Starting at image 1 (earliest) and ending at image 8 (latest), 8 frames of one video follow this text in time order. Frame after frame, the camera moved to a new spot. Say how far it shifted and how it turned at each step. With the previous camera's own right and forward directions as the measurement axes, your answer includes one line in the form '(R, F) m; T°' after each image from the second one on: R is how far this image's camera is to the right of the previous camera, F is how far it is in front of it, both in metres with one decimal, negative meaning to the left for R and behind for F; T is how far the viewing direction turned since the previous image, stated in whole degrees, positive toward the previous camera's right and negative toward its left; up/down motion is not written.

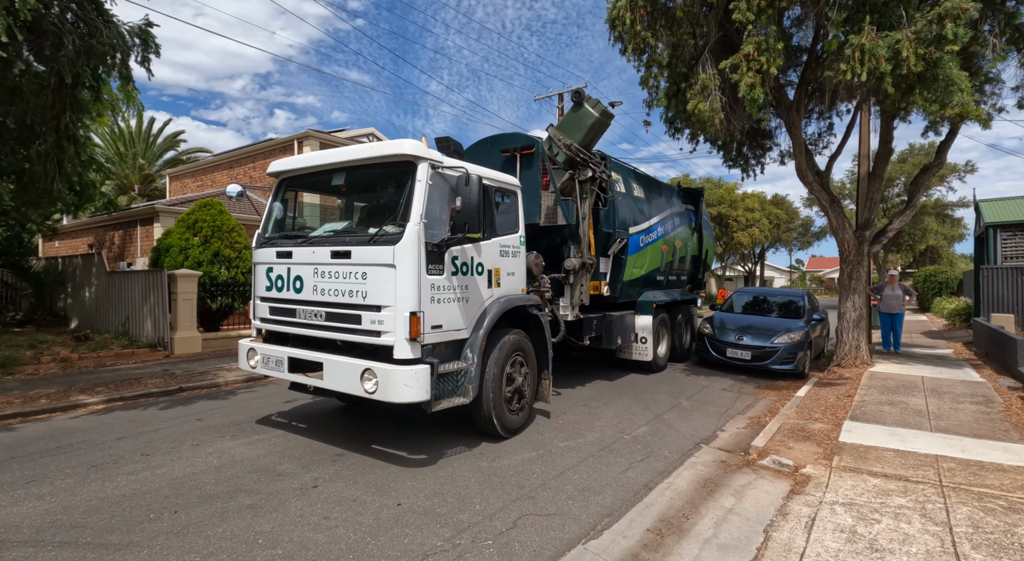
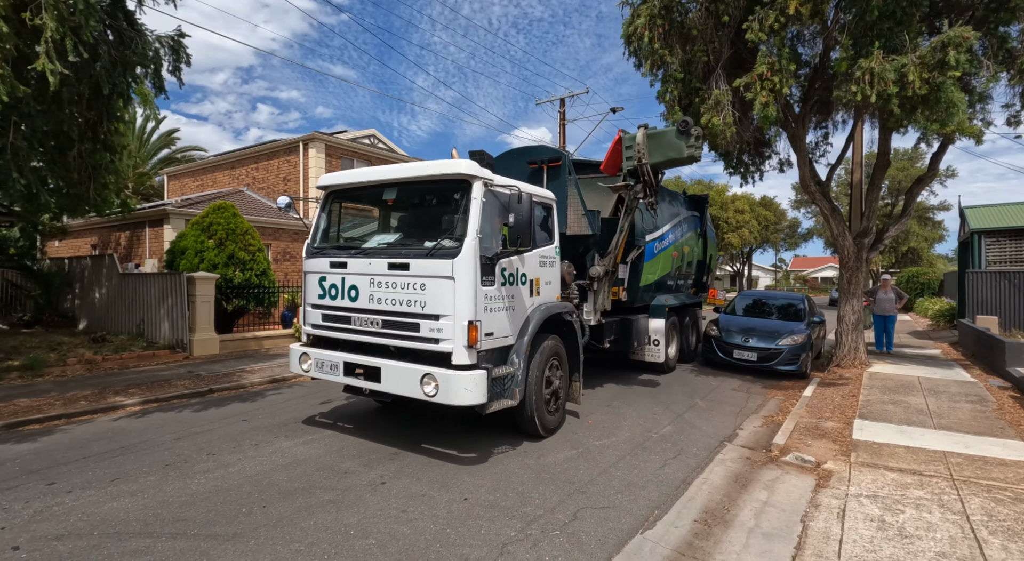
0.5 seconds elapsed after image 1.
(-0.6, -0.3) m; +2°
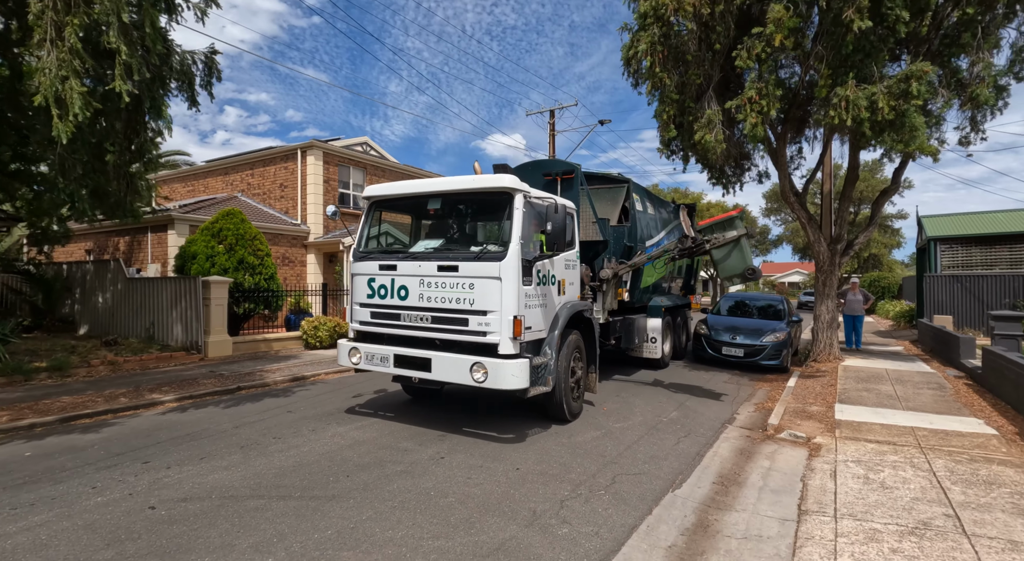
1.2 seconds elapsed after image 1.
(-0.7, -0.7) m; +3°
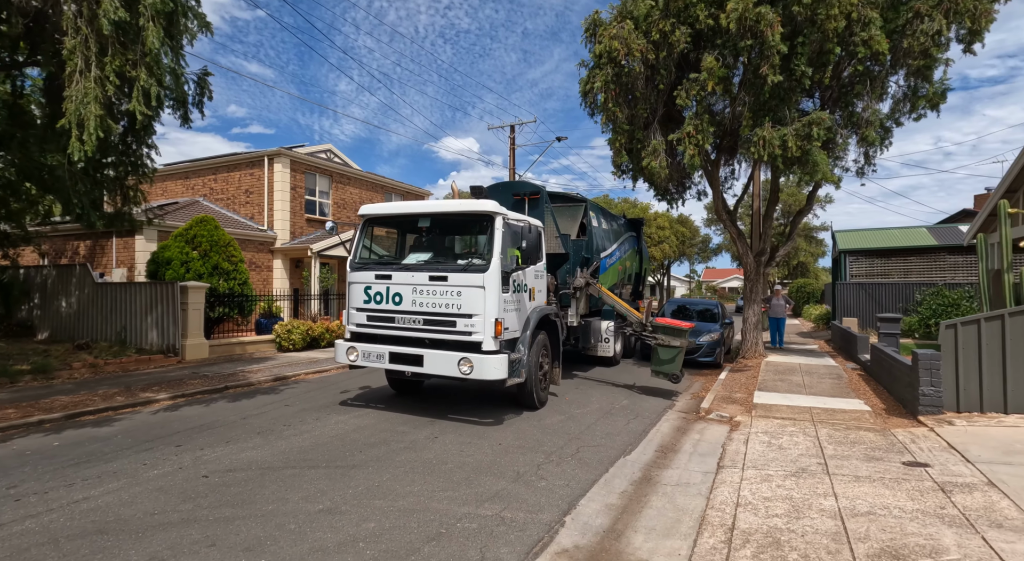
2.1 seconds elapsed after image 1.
(-0.4, -1.1) m; +5°
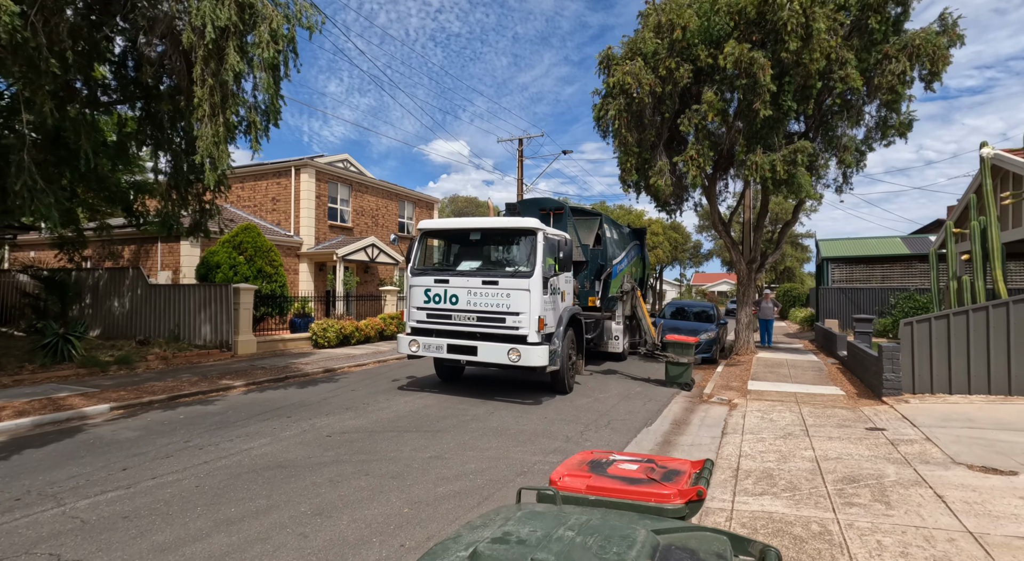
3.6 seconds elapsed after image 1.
(-0.8, -1.4) m; +1°
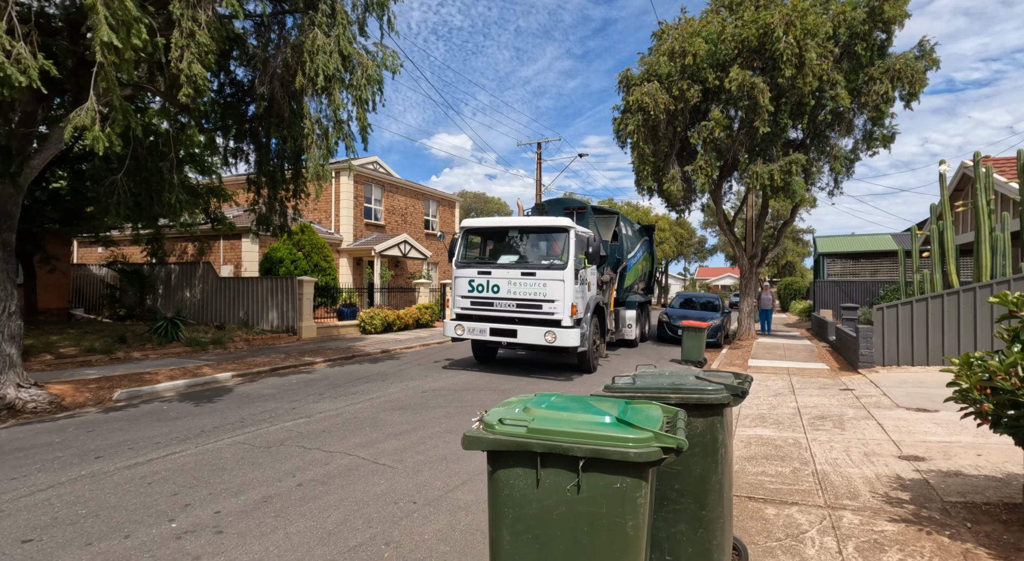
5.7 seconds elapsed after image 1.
(-0.7, -1.8) m; 0°
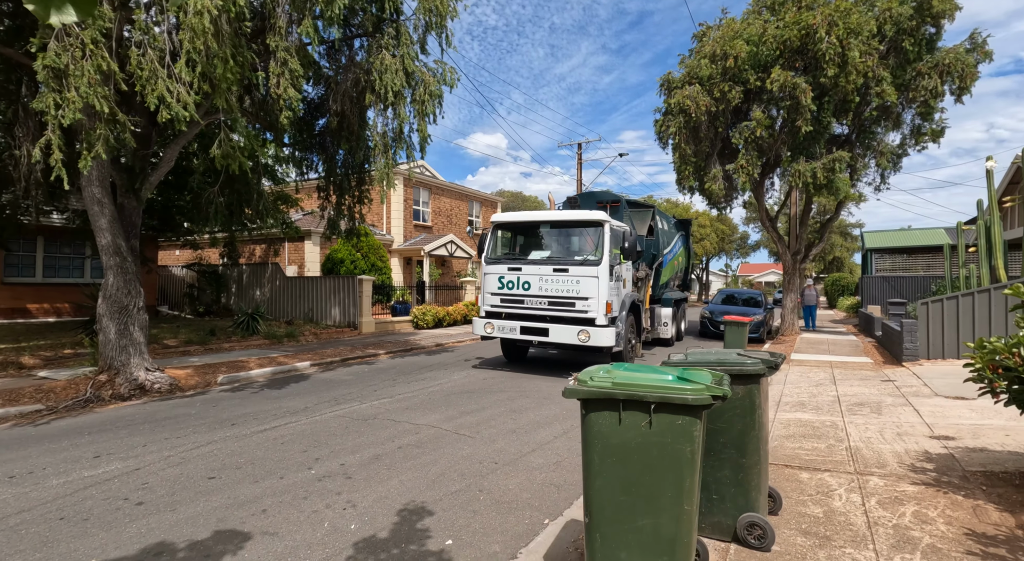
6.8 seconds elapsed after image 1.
(-0.2, -0.7) m; -4°
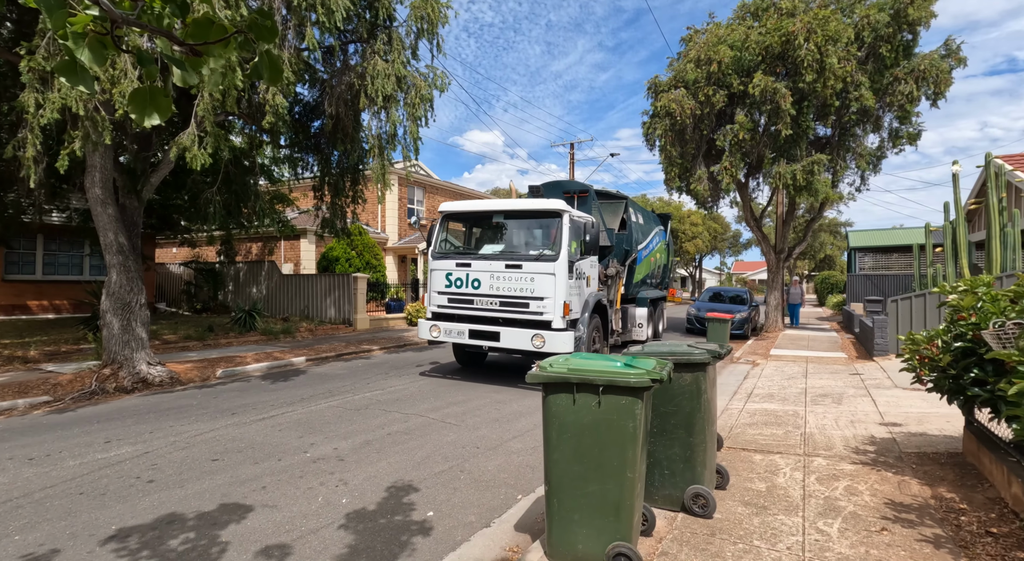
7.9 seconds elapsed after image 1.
(+0.2, -0.4) m; 0°
